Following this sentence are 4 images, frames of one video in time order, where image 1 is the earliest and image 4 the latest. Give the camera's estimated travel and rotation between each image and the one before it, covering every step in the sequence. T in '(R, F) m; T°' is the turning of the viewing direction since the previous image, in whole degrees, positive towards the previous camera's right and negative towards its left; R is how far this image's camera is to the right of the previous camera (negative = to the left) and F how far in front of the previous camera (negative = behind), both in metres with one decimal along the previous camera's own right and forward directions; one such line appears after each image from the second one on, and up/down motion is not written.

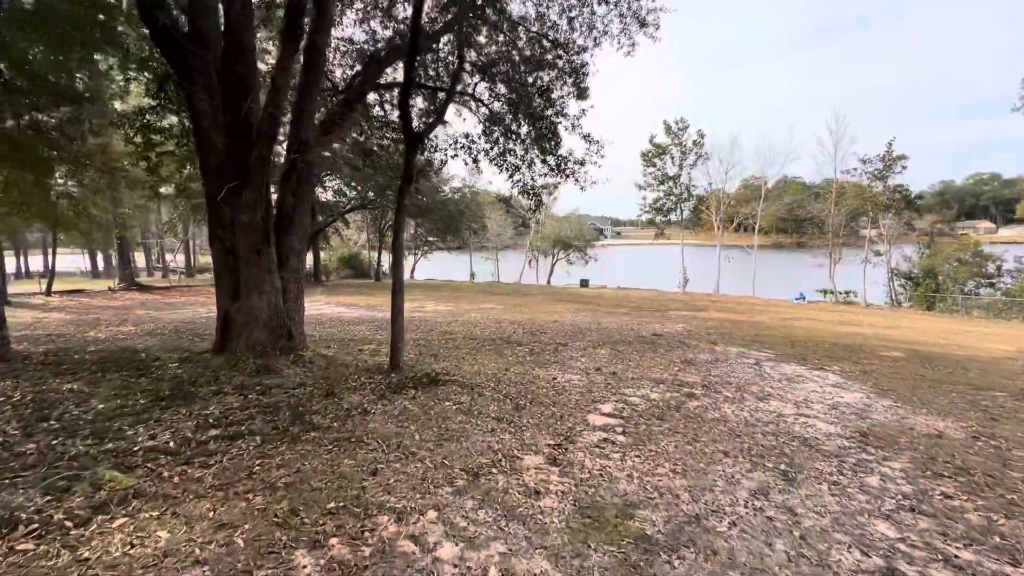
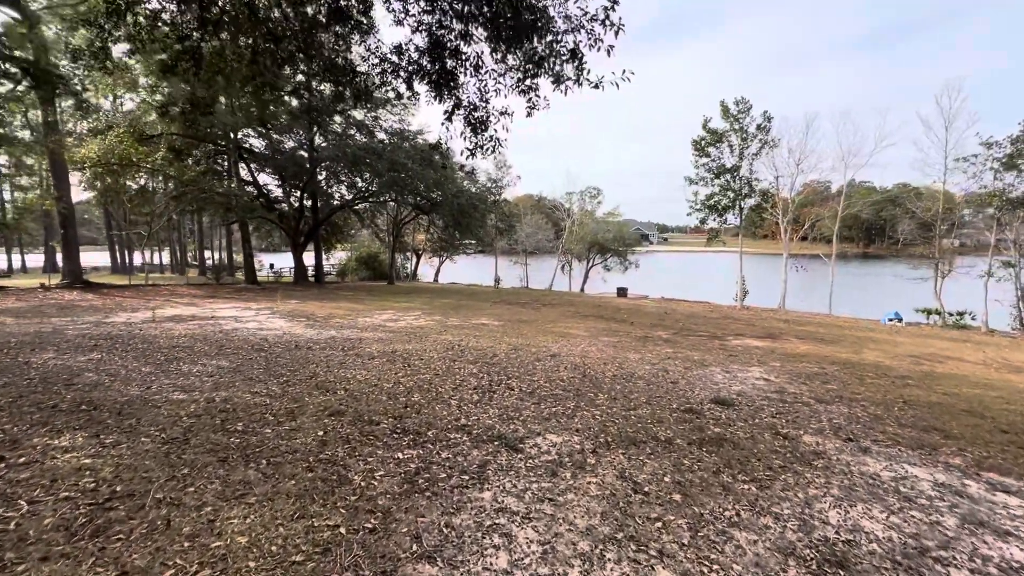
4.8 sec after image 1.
(+1.0, +3.9) m; -5°
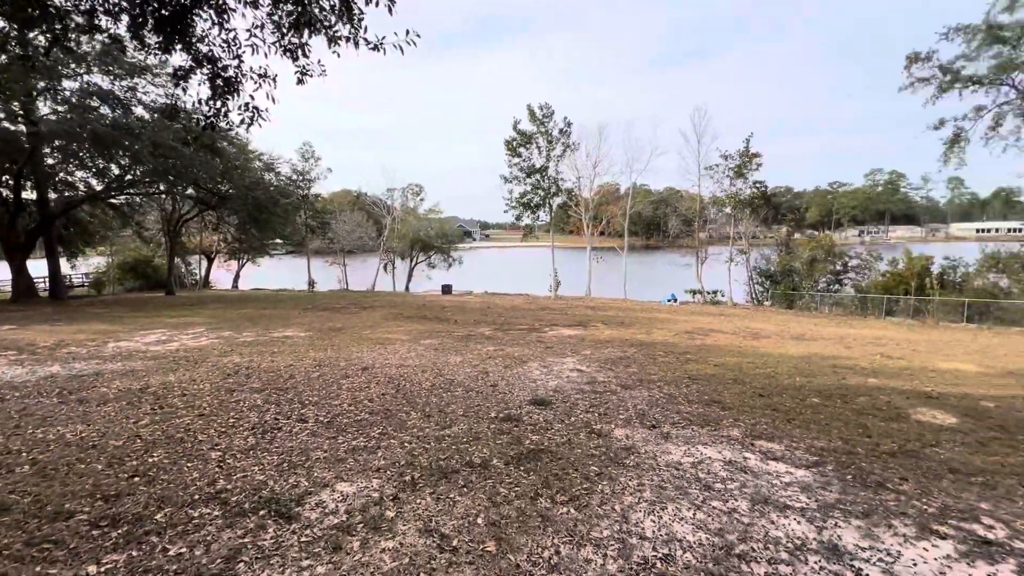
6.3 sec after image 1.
(+0.3, +0.5) m; +21°
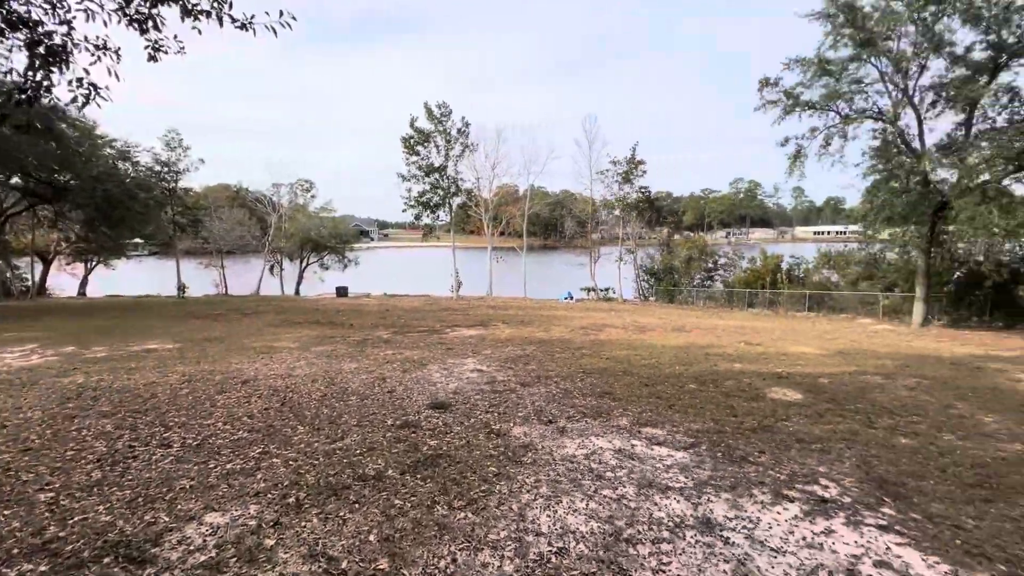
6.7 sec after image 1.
(0.0, 0.0) m; +12°
